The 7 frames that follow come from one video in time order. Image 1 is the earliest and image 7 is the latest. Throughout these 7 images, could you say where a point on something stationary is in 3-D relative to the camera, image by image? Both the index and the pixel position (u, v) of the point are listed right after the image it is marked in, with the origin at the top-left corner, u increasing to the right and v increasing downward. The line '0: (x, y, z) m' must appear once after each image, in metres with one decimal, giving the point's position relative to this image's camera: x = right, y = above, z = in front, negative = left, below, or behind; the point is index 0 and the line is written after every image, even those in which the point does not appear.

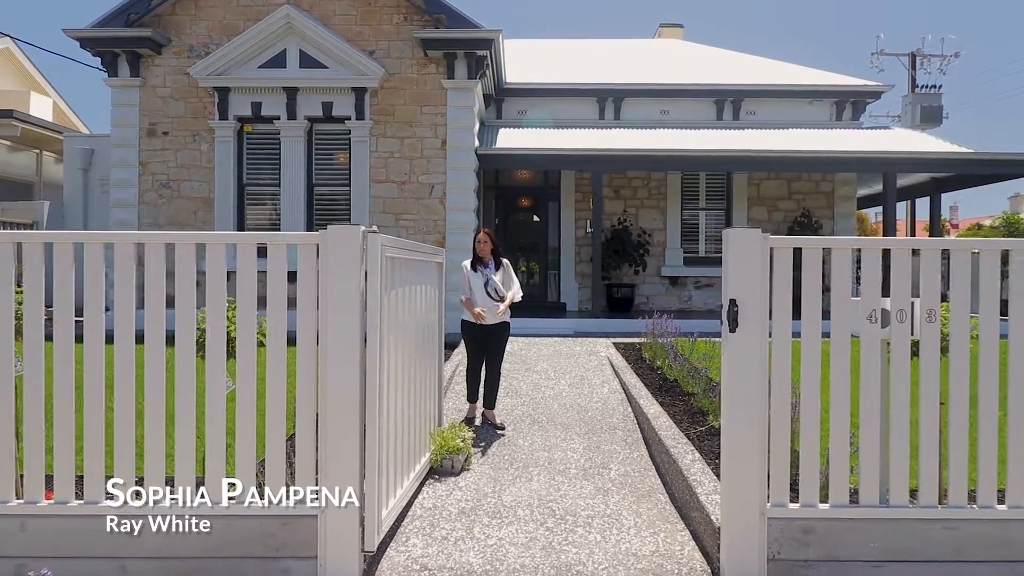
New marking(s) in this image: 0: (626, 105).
0: (+3.1, +5.0, +12.8) m
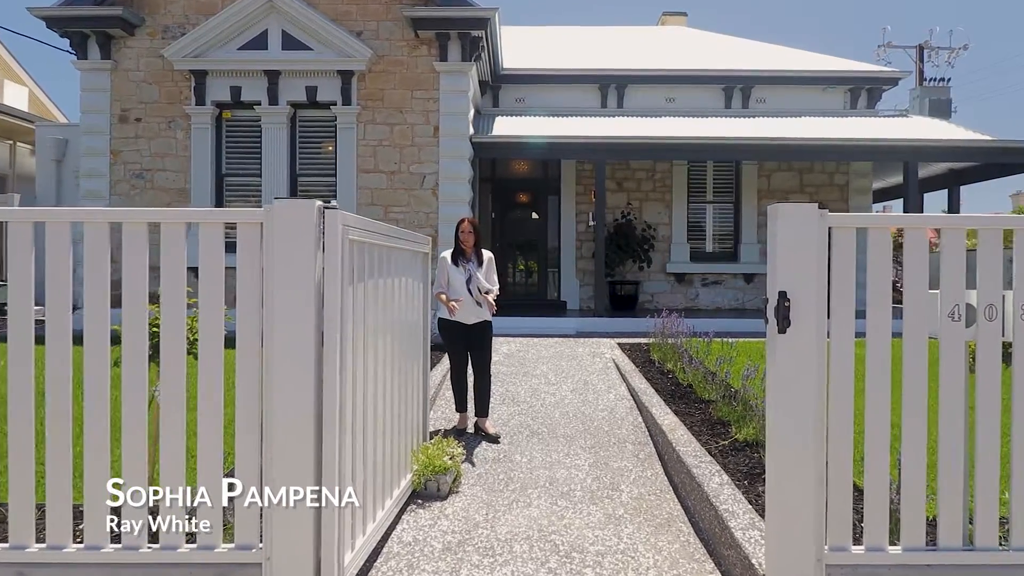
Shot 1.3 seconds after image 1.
0: (+3.0, +5.1, +12.2) m
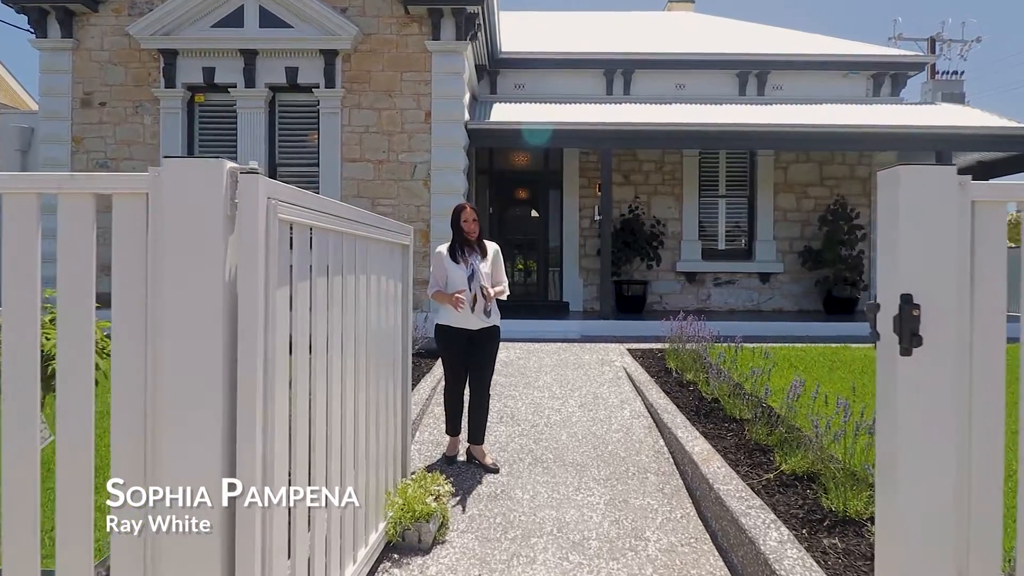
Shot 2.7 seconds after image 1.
0: (+3.0, +5.1, +11.4) m
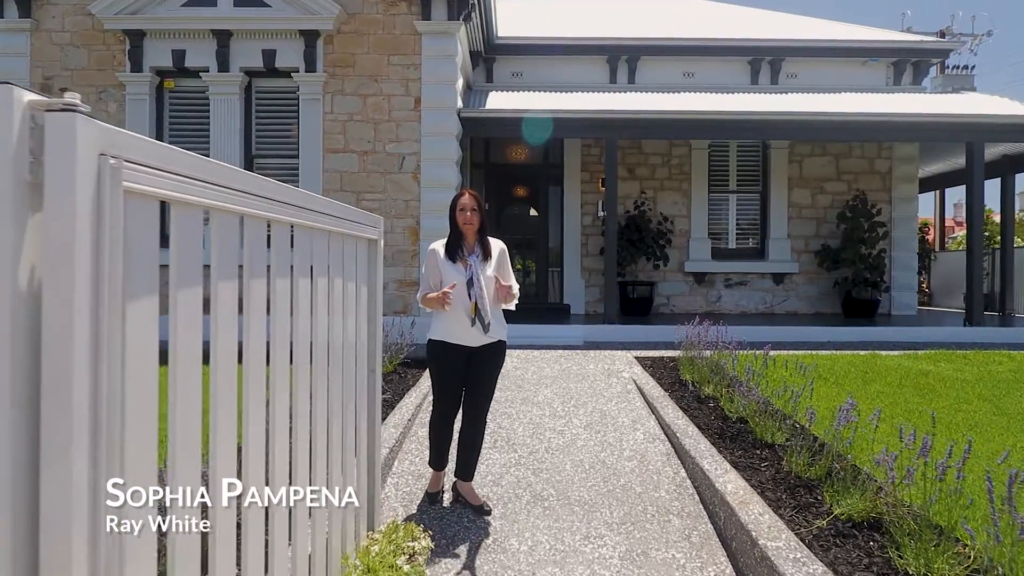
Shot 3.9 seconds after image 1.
0: (+3.0, +5.1, +10.7) m
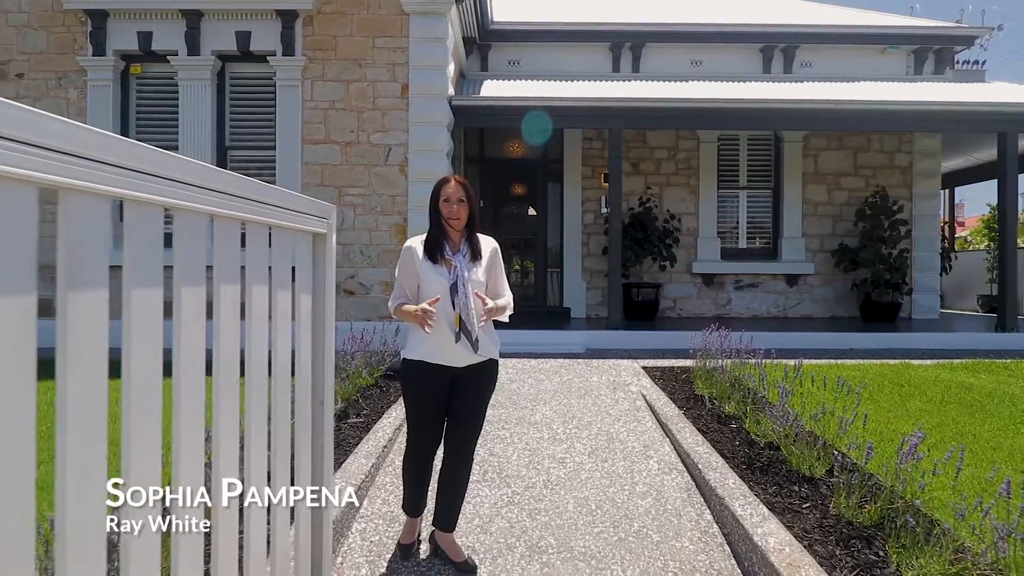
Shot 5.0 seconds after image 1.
0: (+2.9, +5.0, +10.1) m
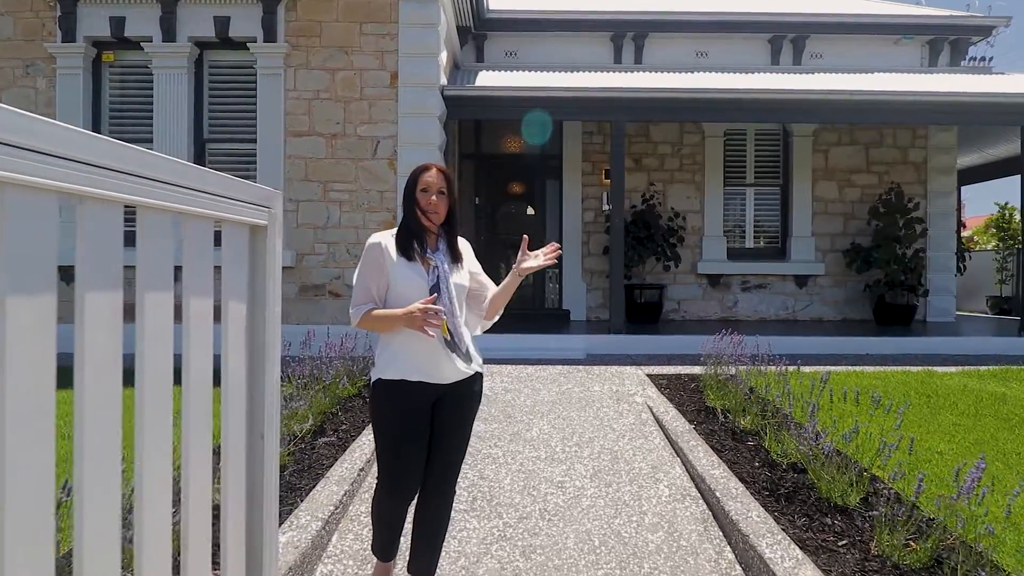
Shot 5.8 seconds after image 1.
0: (+2.8, +5.0, +9.6) m
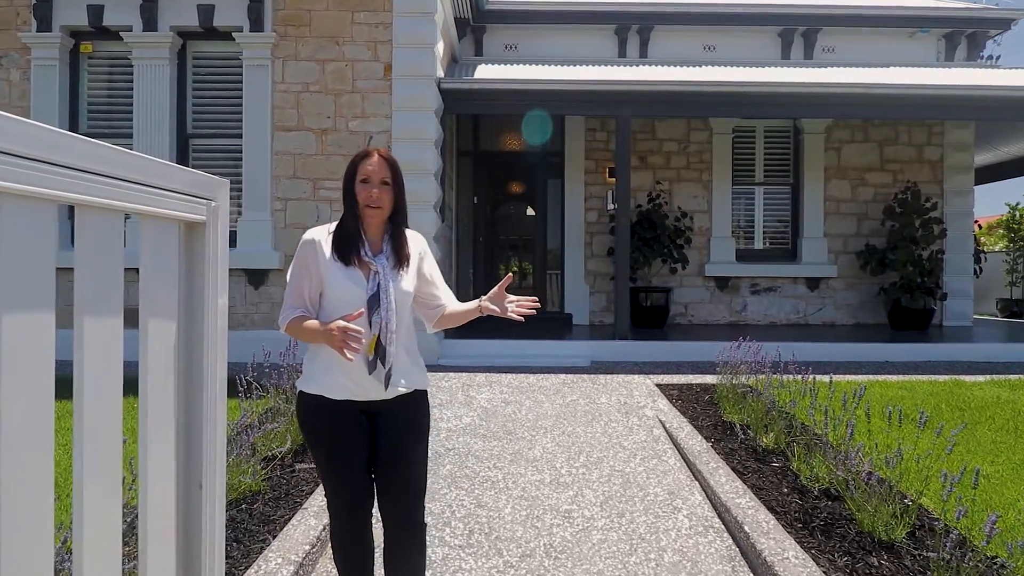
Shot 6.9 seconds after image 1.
0: (+2.8, +4.9, +9.3) m
